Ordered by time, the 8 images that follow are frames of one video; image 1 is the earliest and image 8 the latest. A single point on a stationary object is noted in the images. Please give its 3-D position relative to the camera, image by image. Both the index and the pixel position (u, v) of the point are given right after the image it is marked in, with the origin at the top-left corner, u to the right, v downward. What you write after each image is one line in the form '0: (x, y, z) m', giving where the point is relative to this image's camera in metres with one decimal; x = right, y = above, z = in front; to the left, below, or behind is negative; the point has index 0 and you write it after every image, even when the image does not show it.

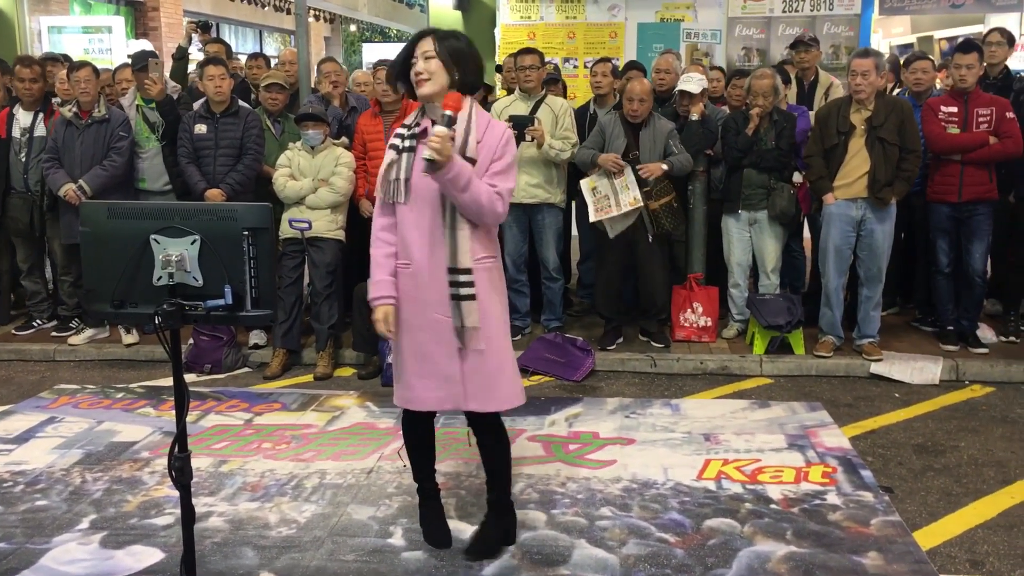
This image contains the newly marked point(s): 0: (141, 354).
0: (-2.4, -0.4, +6.1) m
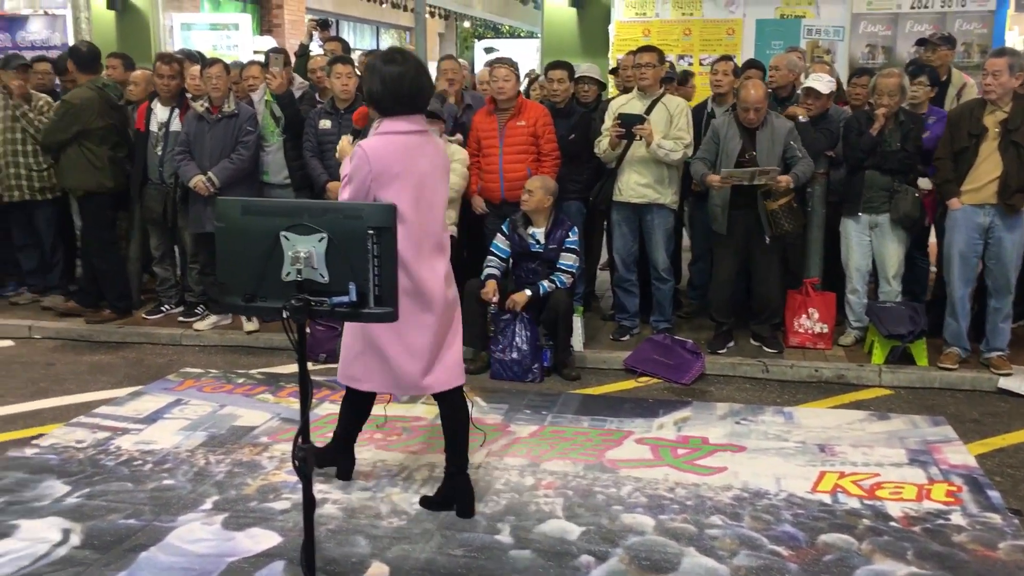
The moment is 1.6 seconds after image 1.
0: (-1.7, -0.4, +6.3) m
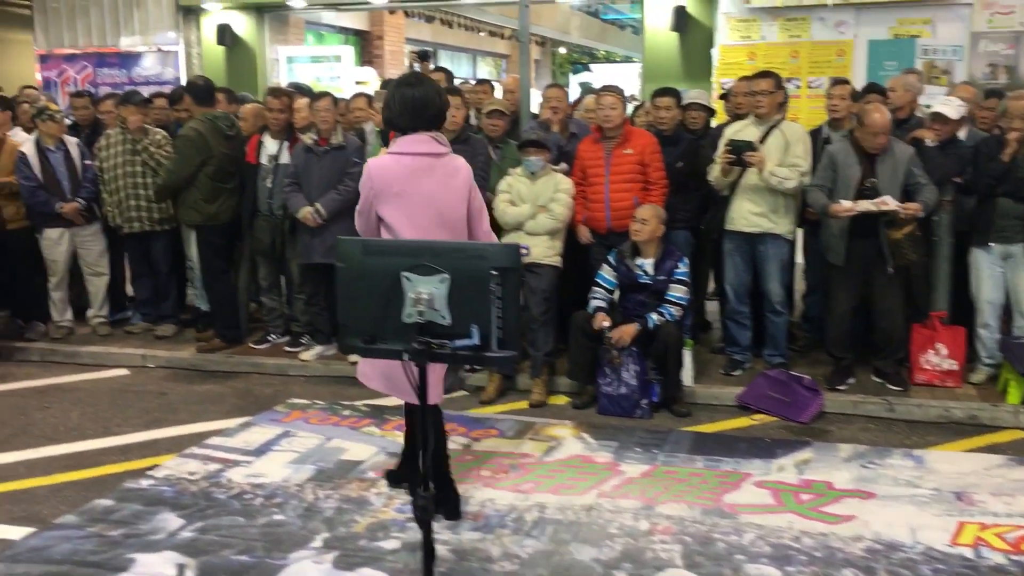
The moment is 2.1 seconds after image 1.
0: (-1.0, -0.6, +6.3) m
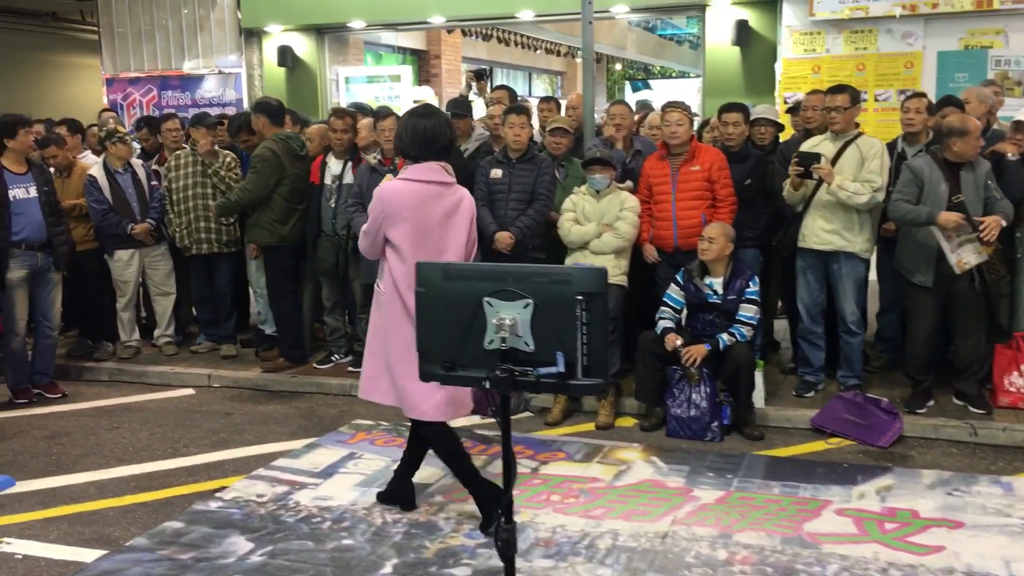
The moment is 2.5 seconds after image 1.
0: (-0.5, -0.7, +6.3) m
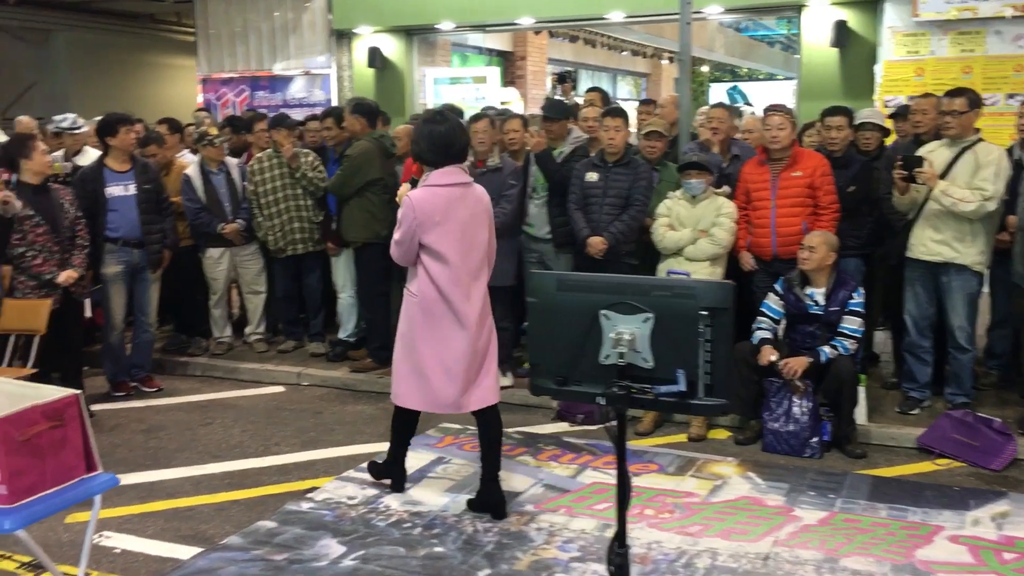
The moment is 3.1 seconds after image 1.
0: (0.0, -0.7, +6.2) m
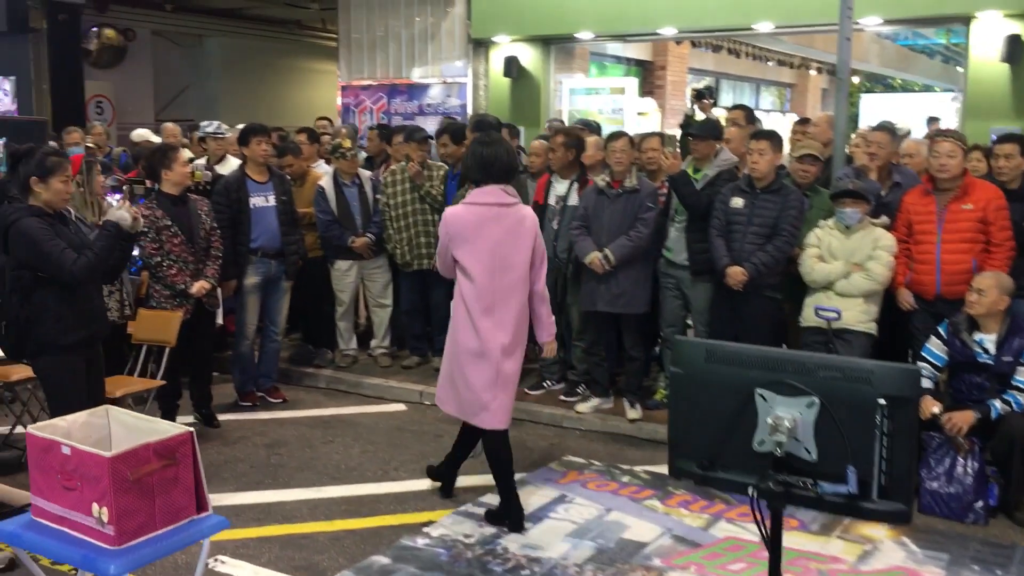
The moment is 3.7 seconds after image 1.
0: (+0.8, -0.9, +5.9) m
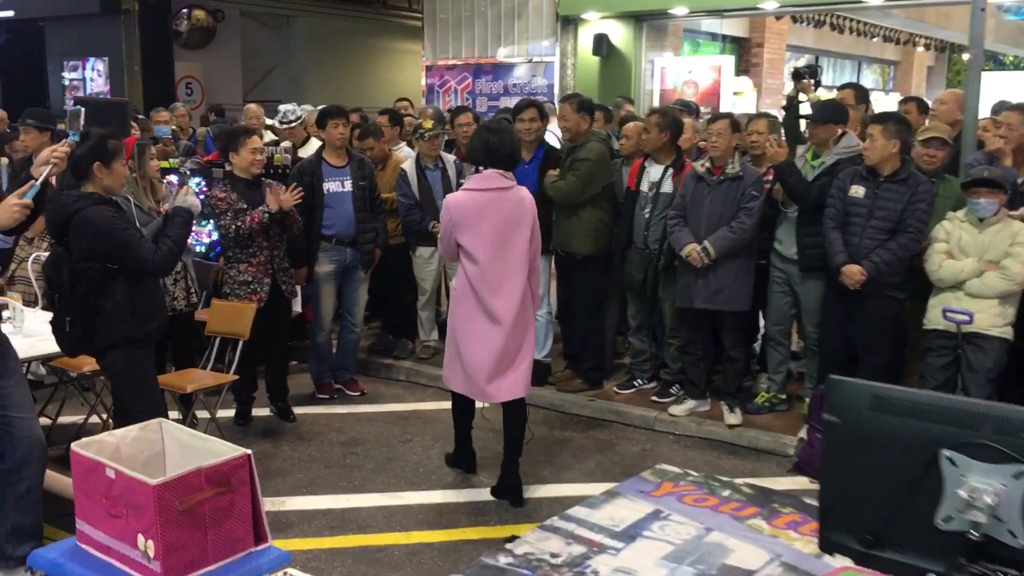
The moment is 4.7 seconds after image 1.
0: (+1.3, -0.9, +5.5) m
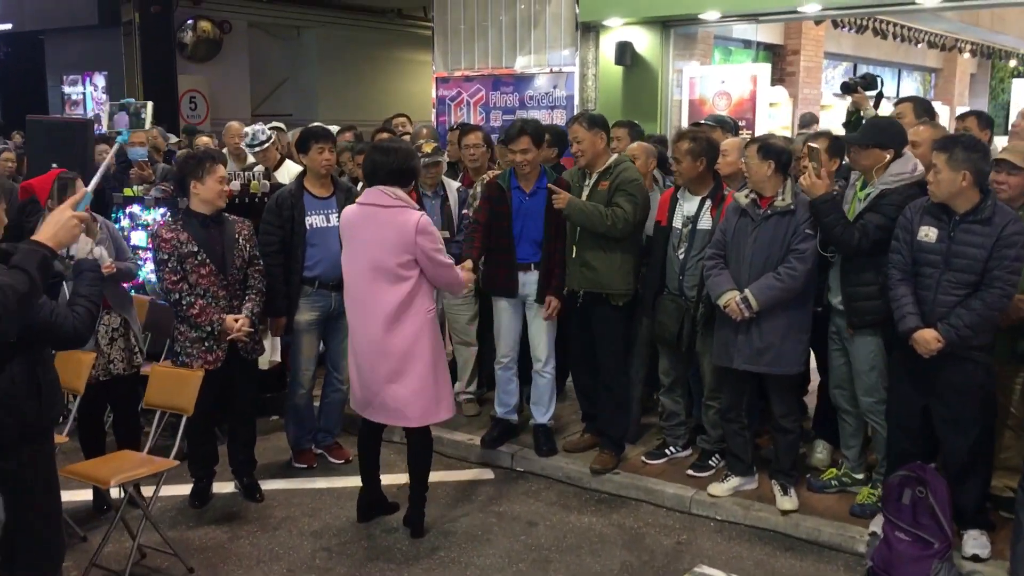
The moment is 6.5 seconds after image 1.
0: (+1.4, -1.1, +4.5) m
